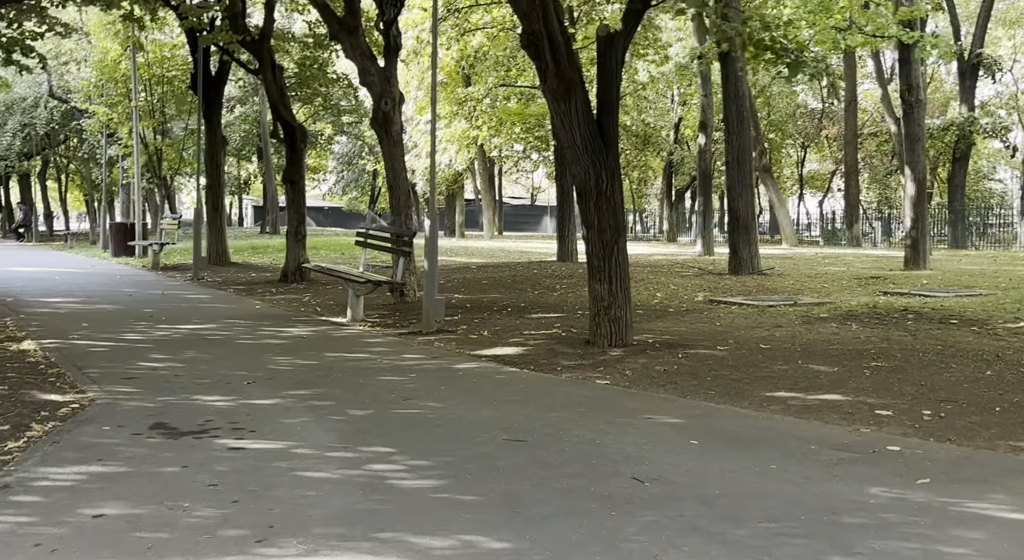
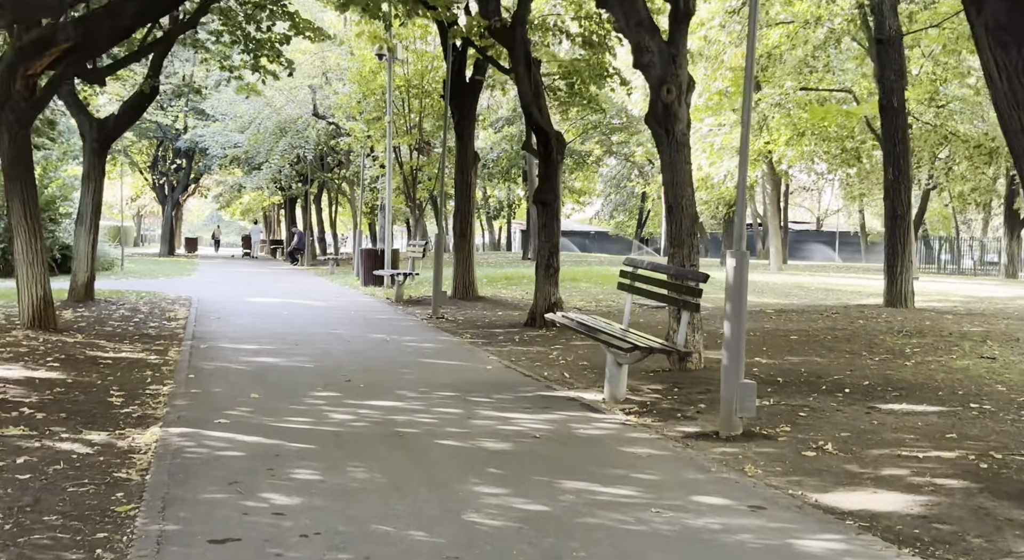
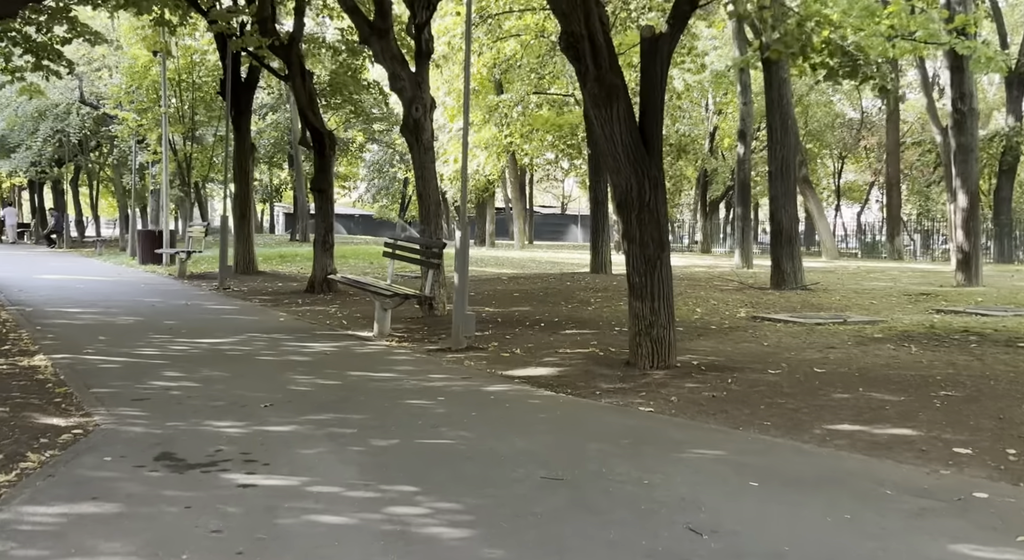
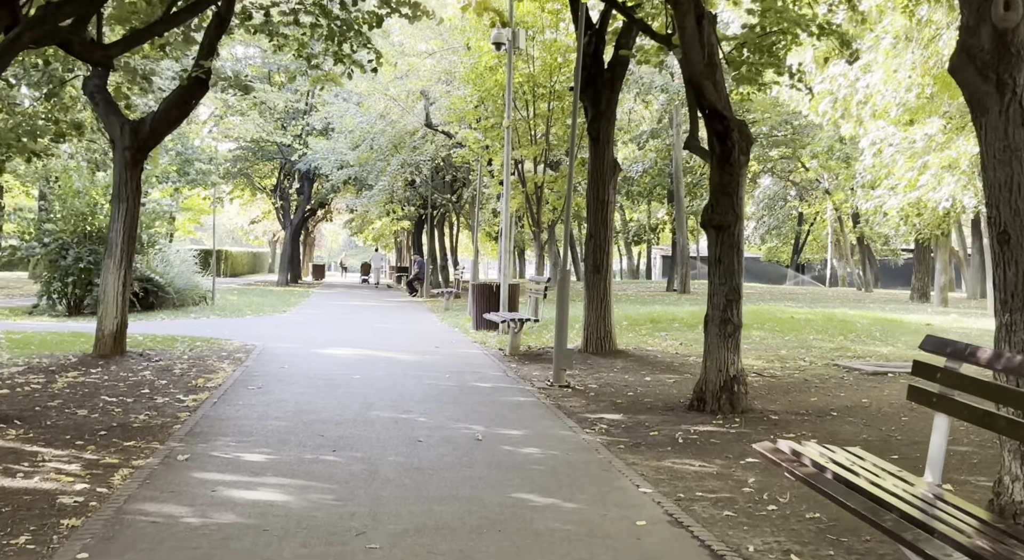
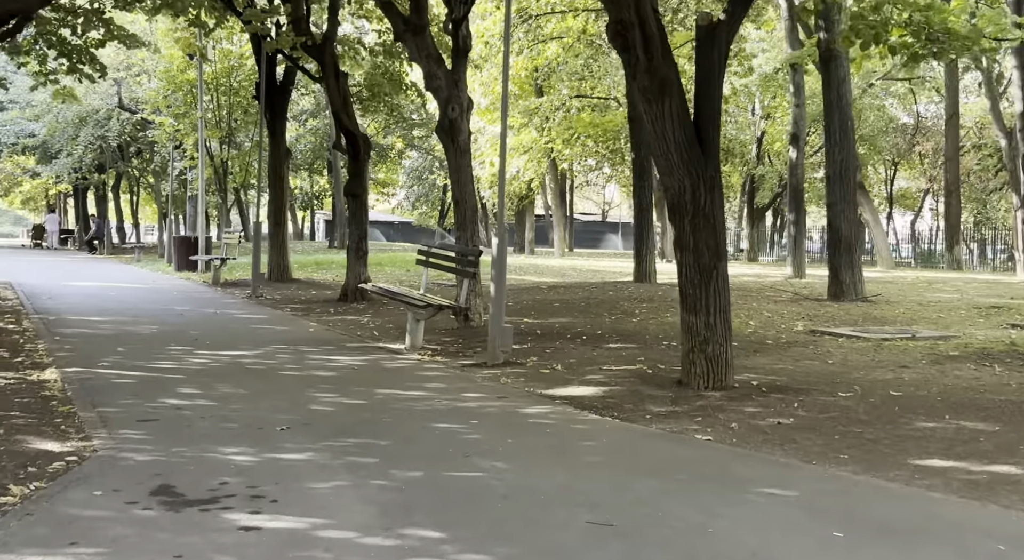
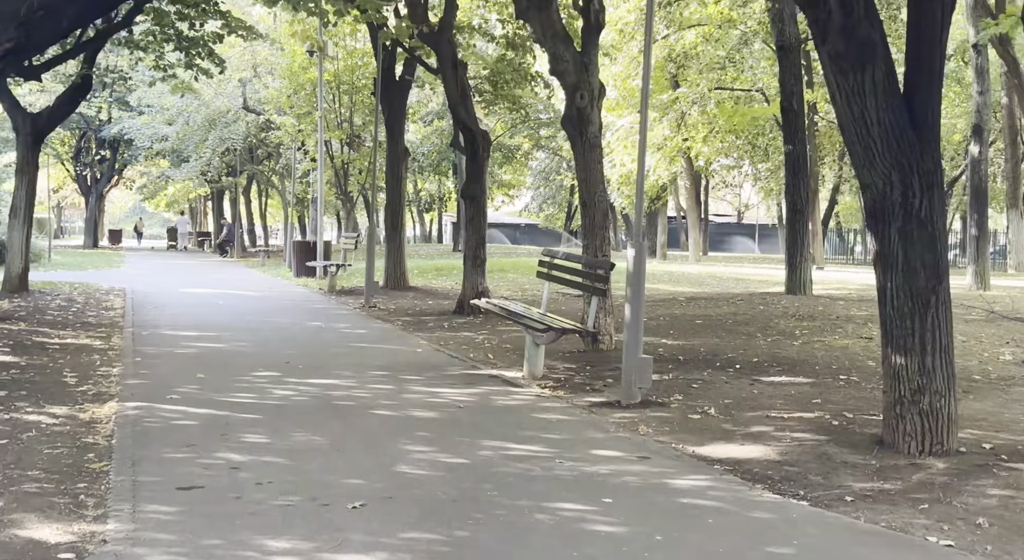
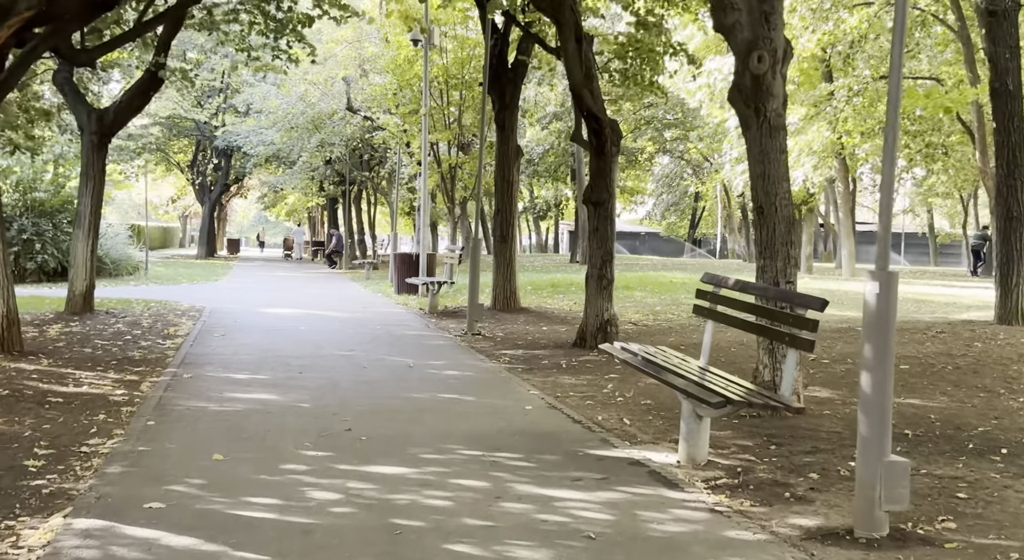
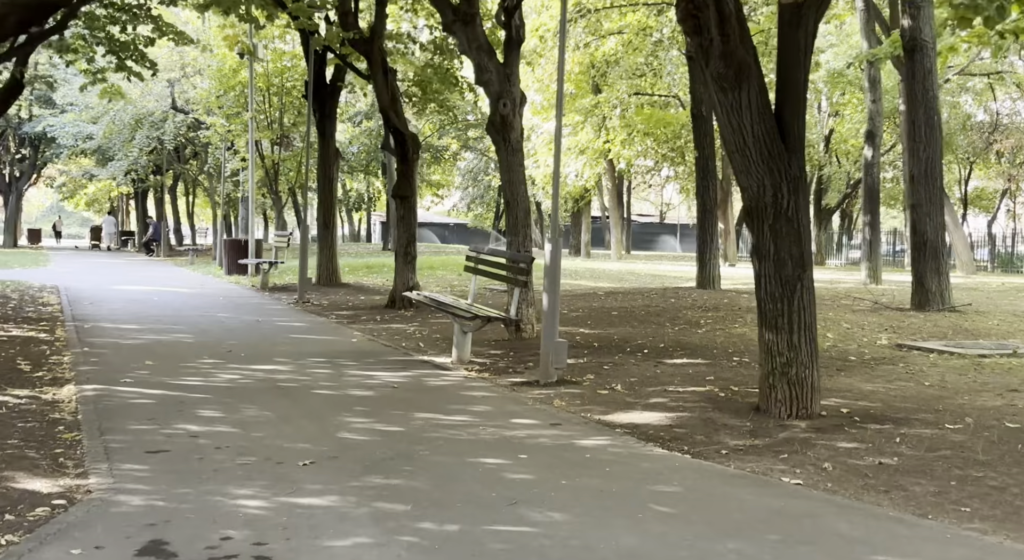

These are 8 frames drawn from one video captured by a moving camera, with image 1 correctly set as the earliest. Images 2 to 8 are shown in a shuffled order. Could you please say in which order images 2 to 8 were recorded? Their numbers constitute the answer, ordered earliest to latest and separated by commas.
3, 5, 8, 6, 2, 7, 4
